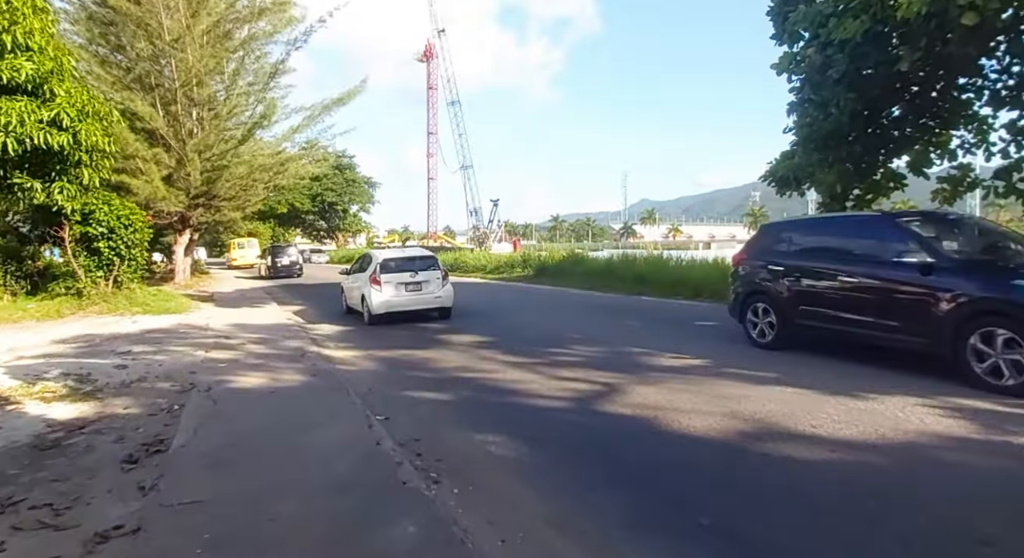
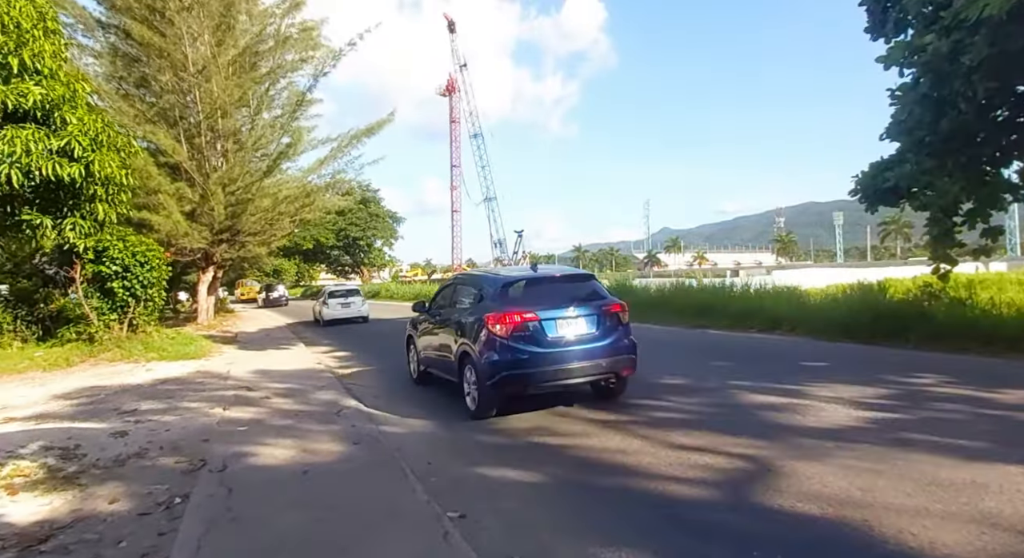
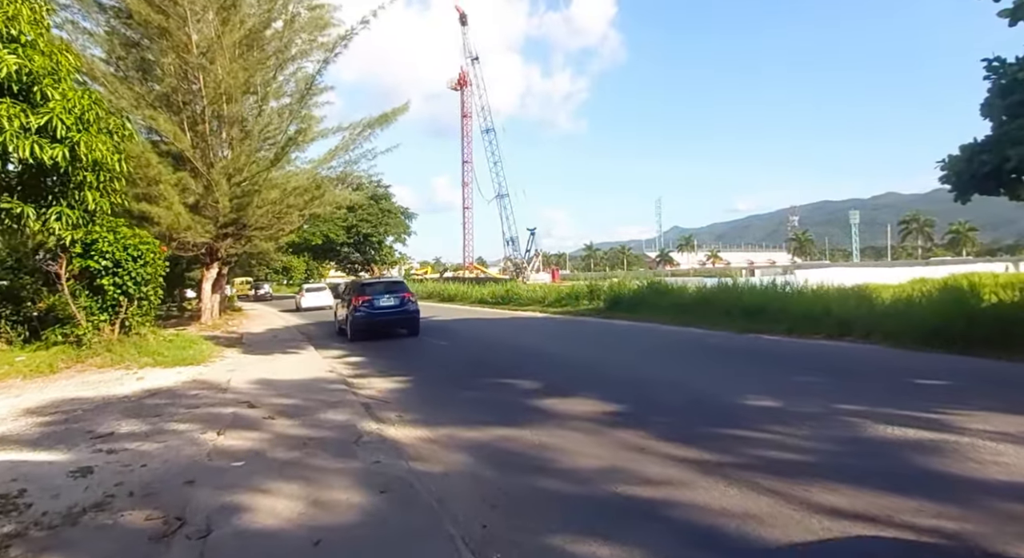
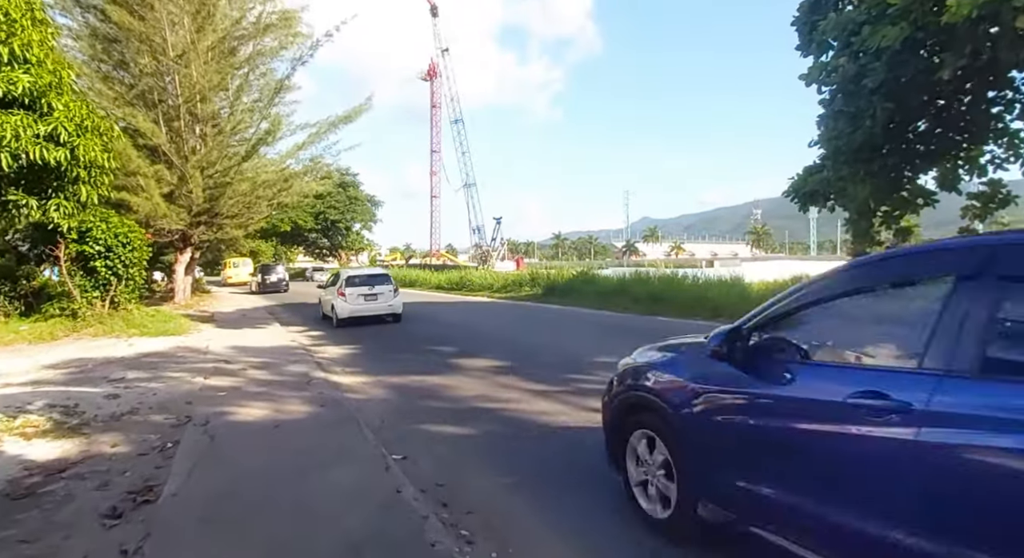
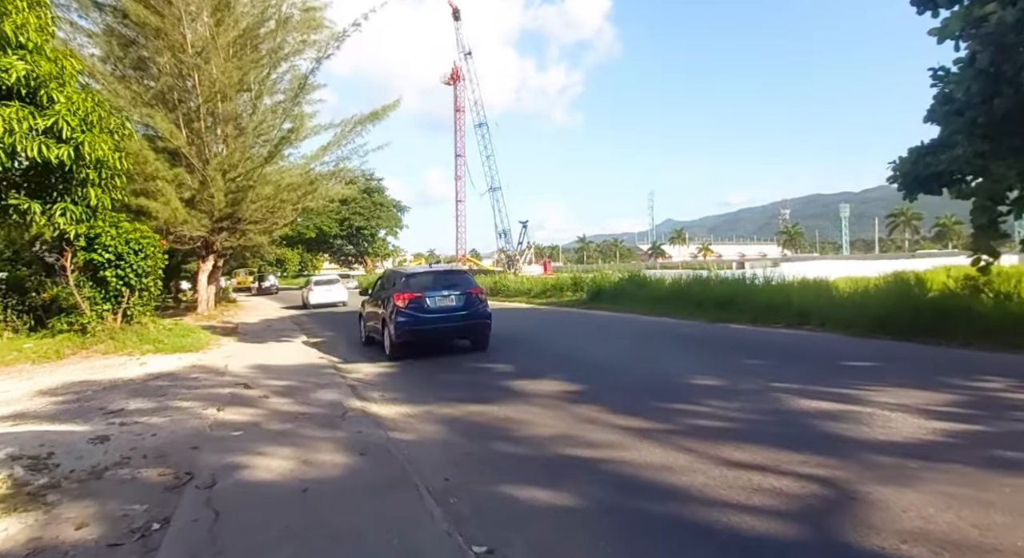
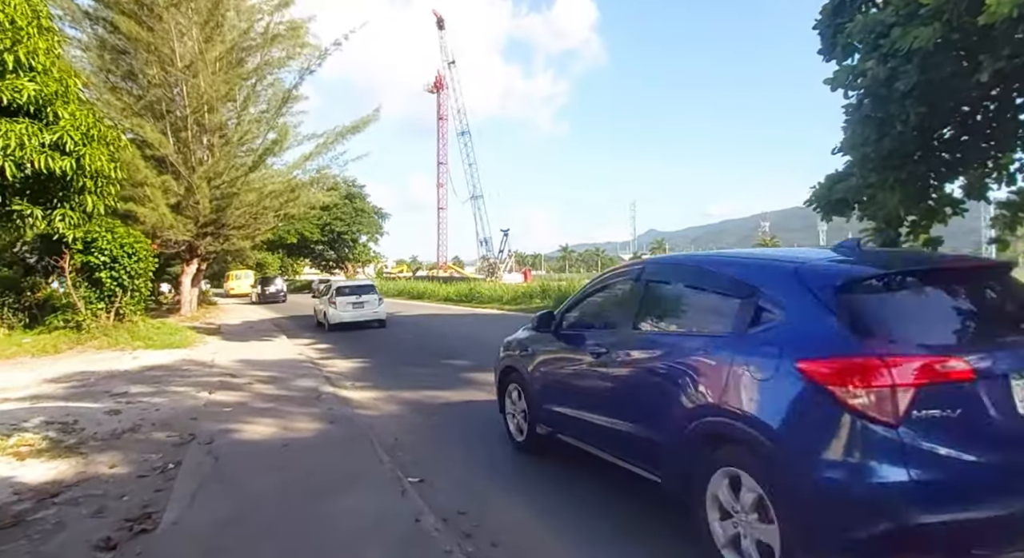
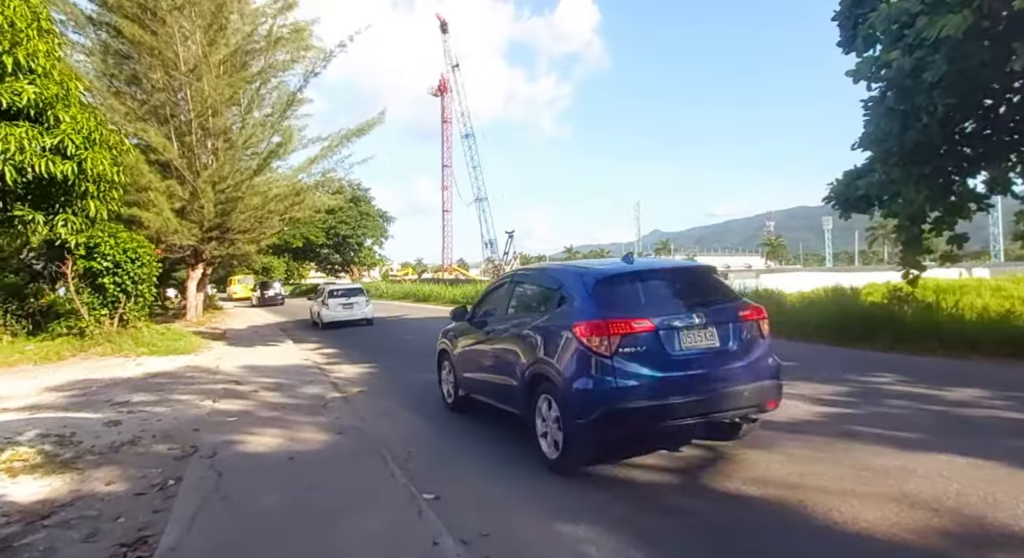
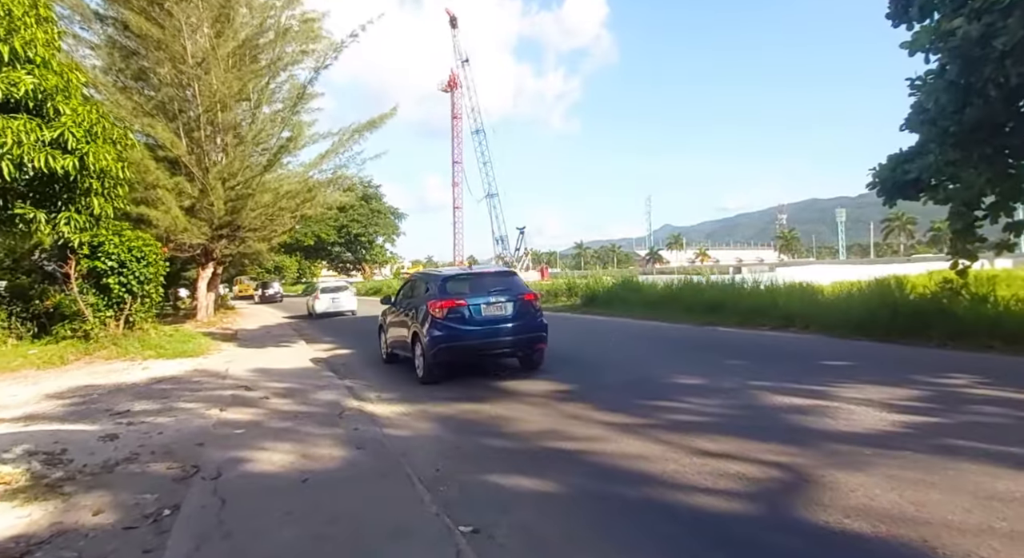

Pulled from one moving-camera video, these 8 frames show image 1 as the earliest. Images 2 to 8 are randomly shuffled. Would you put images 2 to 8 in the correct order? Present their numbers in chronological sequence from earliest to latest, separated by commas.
4, 6, 7, 2, 8, 5, 3
